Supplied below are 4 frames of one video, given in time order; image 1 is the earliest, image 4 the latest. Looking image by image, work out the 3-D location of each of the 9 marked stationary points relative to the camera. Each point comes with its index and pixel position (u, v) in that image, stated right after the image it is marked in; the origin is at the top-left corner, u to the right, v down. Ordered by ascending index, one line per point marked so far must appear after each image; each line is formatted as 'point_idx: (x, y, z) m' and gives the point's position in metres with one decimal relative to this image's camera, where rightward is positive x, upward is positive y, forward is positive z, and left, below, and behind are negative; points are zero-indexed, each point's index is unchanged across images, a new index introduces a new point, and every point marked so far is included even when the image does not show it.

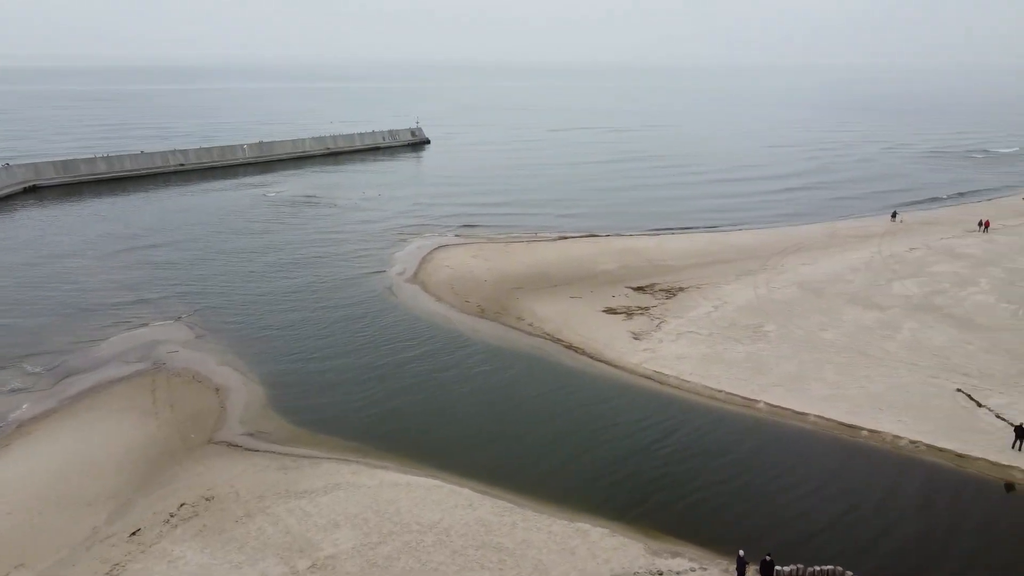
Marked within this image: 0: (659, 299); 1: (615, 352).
0: (+3.7, -0.3, +19.8) m
1: (+2.1, -1.3, +16.1) m
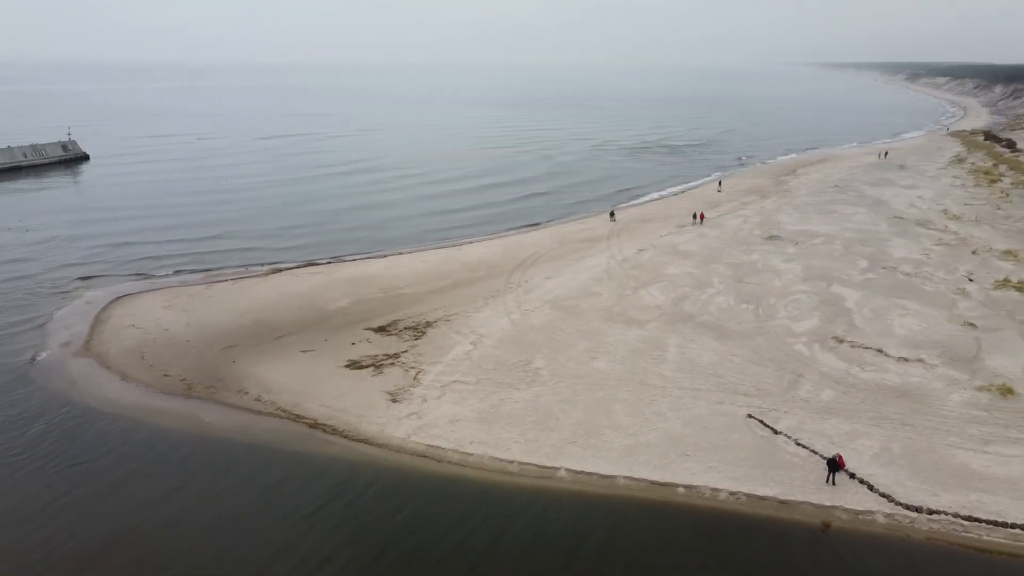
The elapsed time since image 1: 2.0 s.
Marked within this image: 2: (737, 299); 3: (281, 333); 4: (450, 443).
0: (-2.2, -1.1, +17.0) m
1: (-2.3, -2.2, +13.0) m
2: (+5.6, -0.3, +19.6) m
3: (-5.0, -1.0, +17.3) m
4: (-1.0, -2.4, +12.4) m
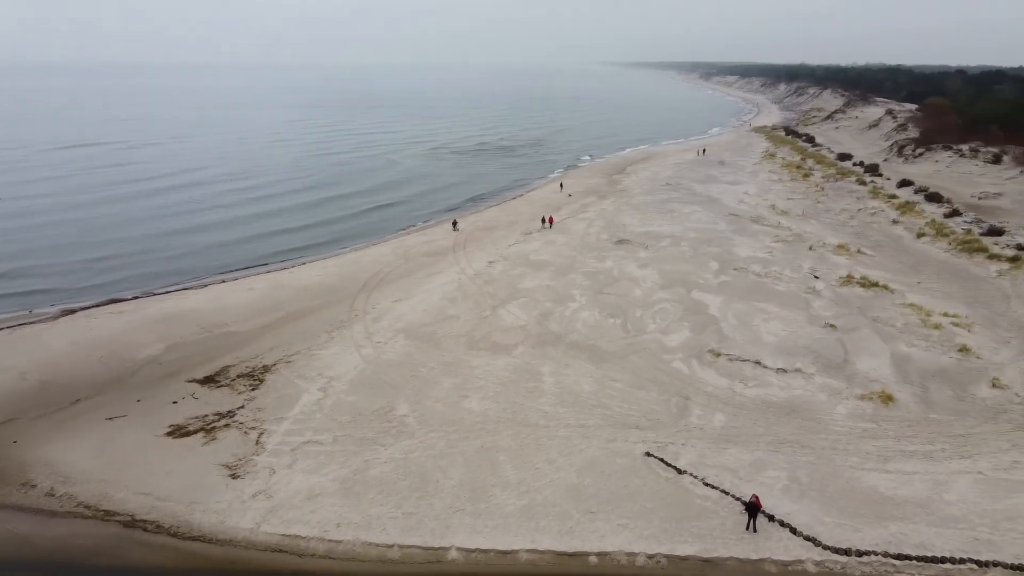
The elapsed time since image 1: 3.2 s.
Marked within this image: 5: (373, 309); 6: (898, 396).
0: (-4.9, -1.9, +14.4) m
1: (-4.0, -3.0, +10.4) m
2: (+2.1, -0.6, +18.6) m
3: (-7.7, -1.9, +14.1) m
4: (-2.6, -3.1, +10.2) m
5: (-3.3, -0.5, +19.1) m
6: (+6.7, -1.9, +13.8) m
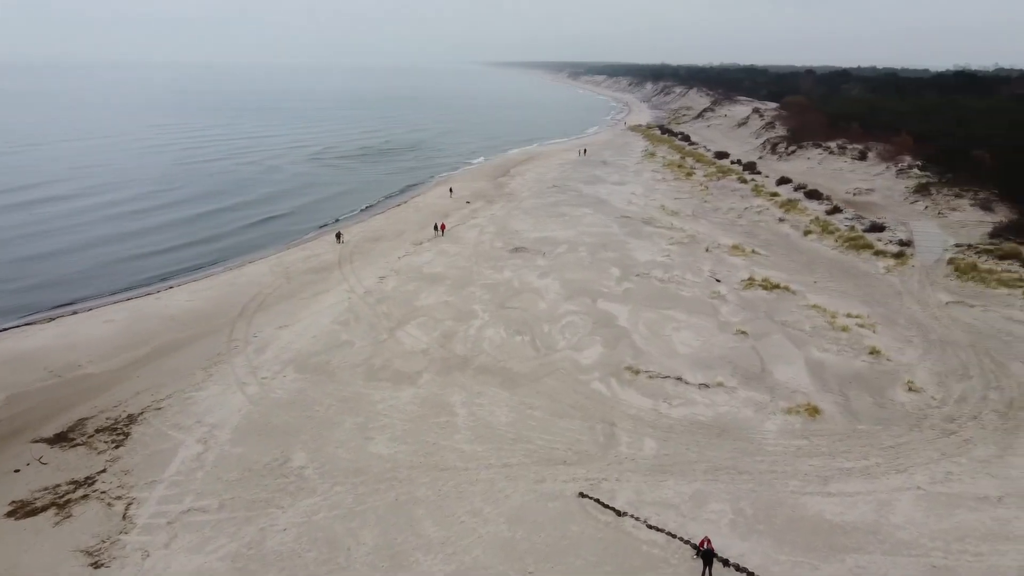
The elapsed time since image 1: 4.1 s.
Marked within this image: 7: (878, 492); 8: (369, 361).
0: (-6.3, -2.5, +12.2) m
1: (-4.7, -3.6, +8.5) m
2: (-0.1, -0.9, +17.4) m
3: (-9.0, -2.7, +11.5) m
4: (-3.3, -3.6, +8.4) m
5: (-5.6, -1.1, +17.1) m
6: (+5.3, -2.0, +13.4) m
7: (+5.0, -2.8, +10.9) m
8: (-2.8, -1.5, +15.7) m
